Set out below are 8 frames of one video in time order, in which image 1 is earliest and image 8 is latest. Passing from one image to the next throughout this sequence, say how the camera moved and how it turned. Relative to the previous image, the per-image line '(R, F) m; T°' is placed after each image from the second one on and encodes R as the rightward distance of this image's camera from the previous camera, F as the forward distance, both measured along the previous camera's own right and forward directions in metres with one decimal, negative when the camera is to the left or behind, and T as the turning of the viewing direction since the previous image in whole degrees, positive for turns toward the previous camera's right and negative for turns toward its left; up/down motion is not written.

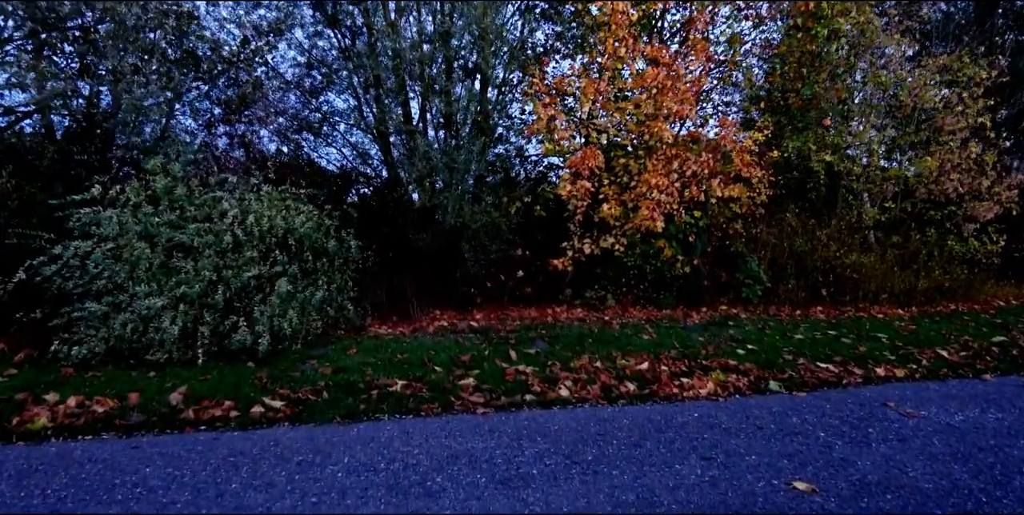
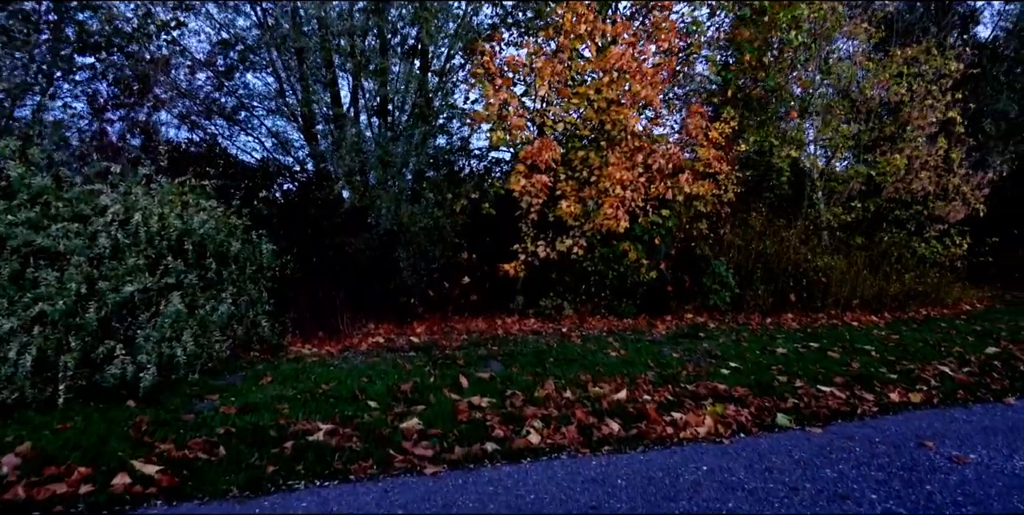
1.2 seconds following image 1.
(-0.1, +1.4) m; +5°
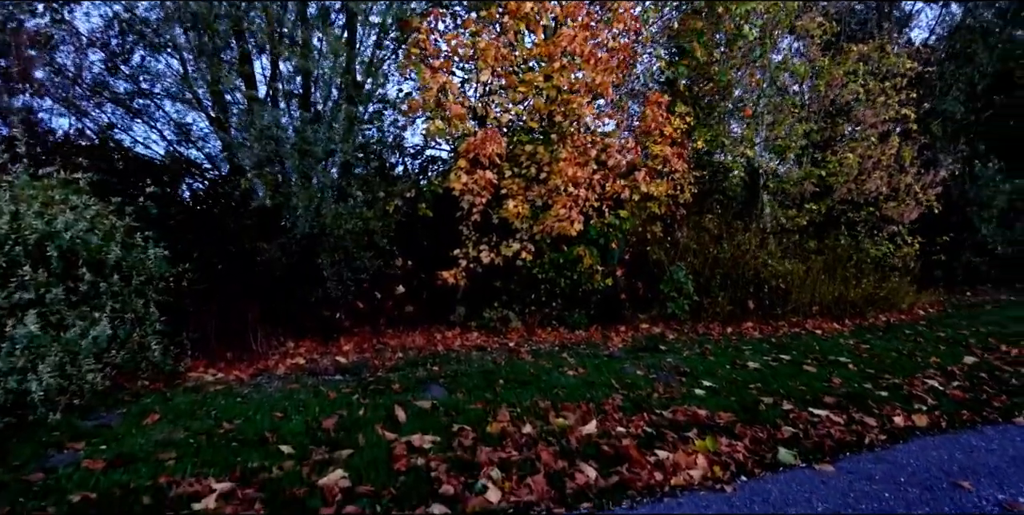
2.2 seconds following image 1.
(-0.1, +1.1) m; +5°
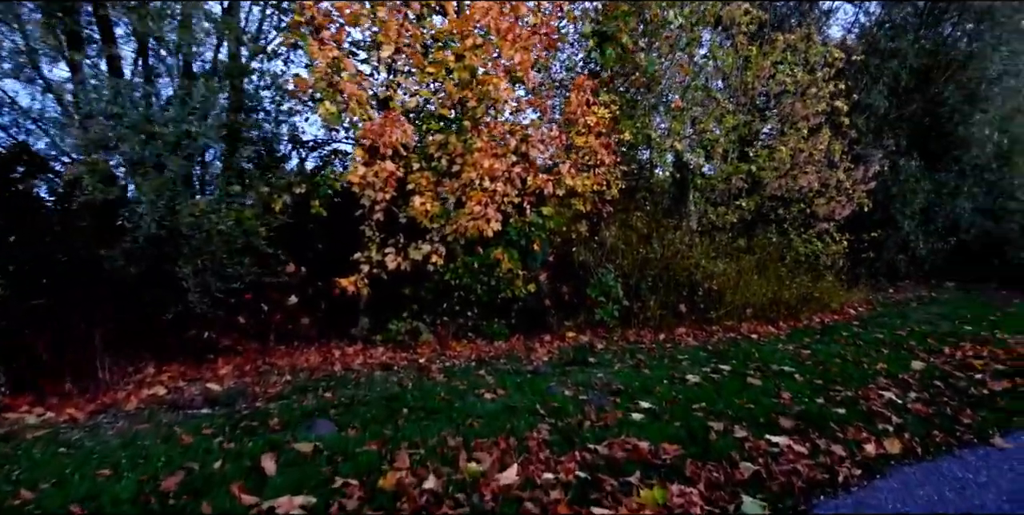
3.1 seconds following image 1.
(+0.2, +1.1) m; +6°
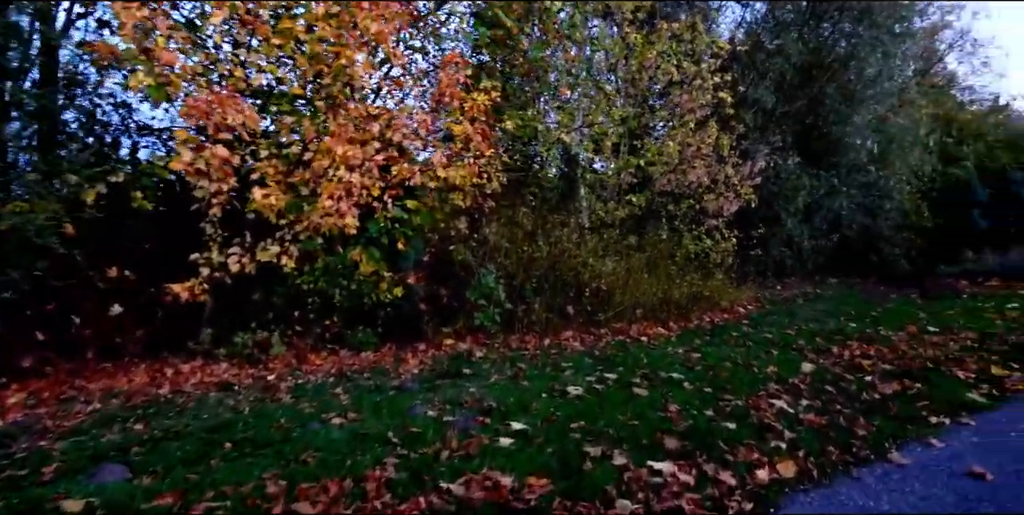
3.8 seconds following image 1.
(+0.4, +0.8) m; +8°
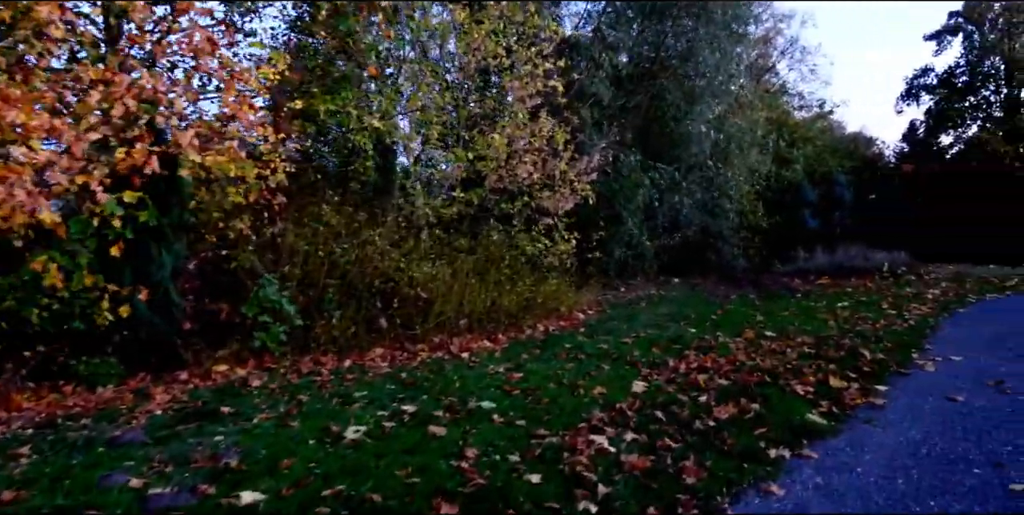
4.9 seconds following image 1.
(+0.7, +1.3) m; +11°
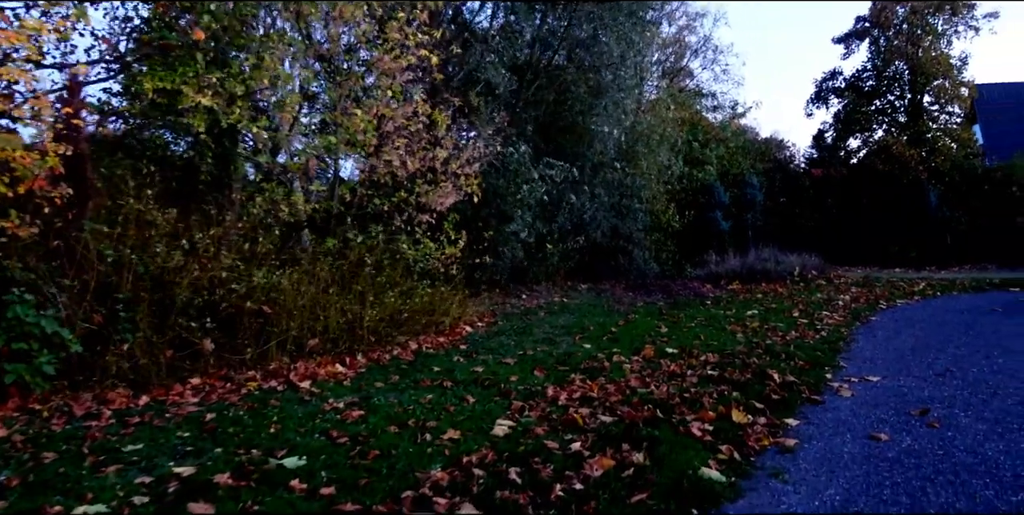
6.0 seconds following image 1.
(+0.7, +1.3) m; +6°
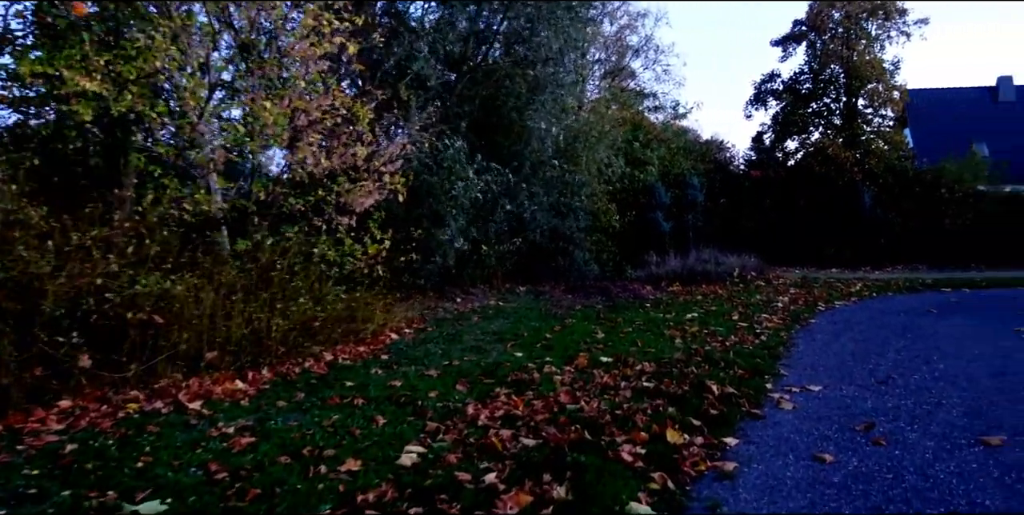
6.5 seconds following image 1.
(+0.2, +0.6) m; +4°
